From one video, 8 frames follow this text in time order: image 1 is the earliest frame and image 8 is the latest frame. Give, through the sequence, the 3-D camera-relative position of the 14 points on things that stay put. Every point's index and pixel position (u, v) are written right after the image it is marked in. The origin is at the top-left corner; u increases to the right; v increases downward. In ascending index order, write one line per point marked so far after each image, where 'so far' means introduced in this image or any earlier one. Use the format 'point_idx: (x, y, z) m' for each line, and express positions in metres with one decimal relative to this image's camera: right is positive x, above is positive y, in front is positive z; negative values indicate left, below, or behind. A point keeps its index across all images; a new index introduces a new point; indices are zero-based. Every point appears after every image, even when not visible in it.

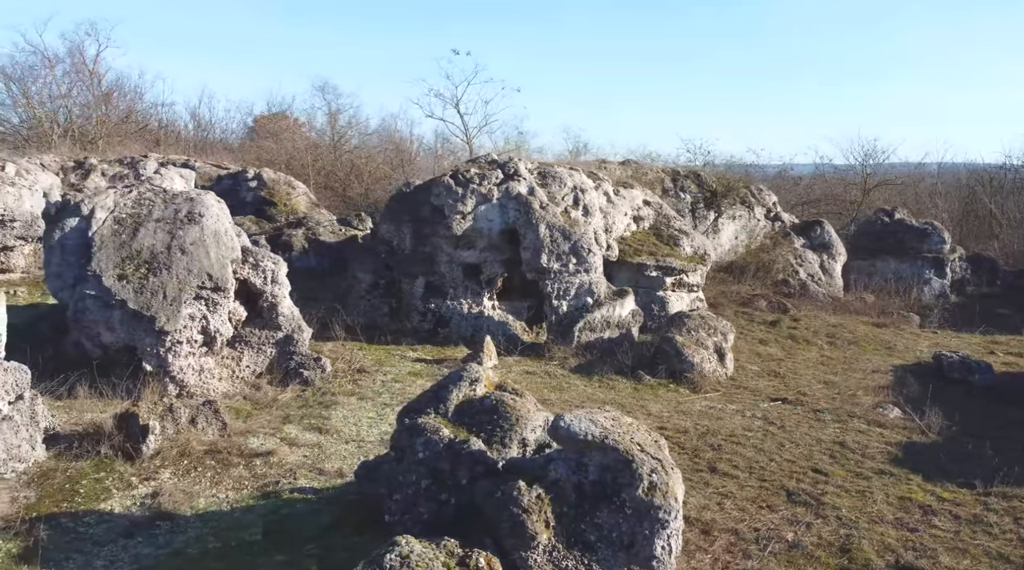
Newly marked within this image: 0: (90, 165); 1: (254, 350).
0: (-7.3, +2.1, +17.0) m
1: (-2.7, -0.7, +10.2) m
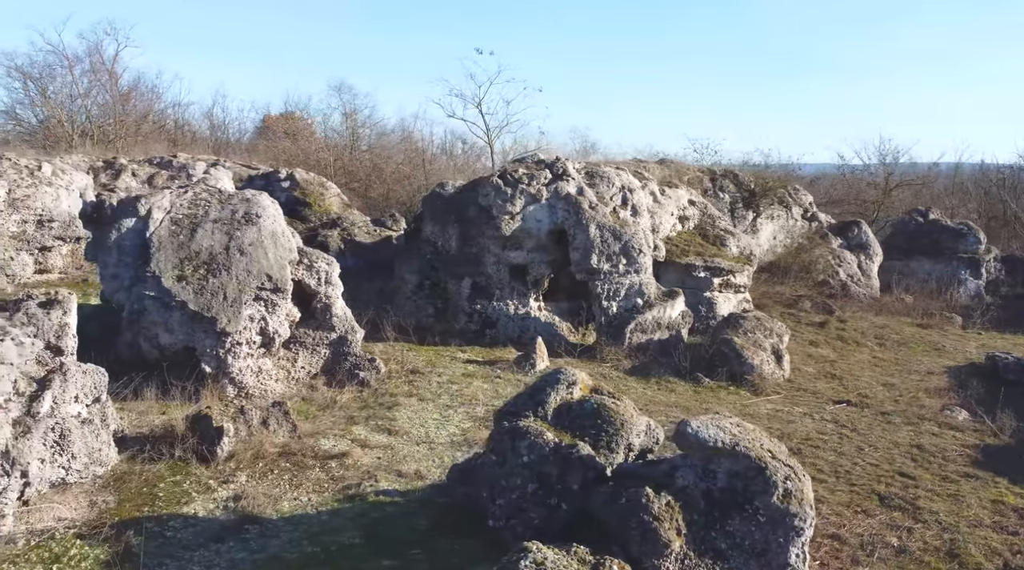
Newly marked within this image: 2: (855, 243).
0: (-6.7, +2.0, +16.9) m
1: (-2.1, -0.7, +10.1) m
2: (+5.3, +0.7, +15.3) m
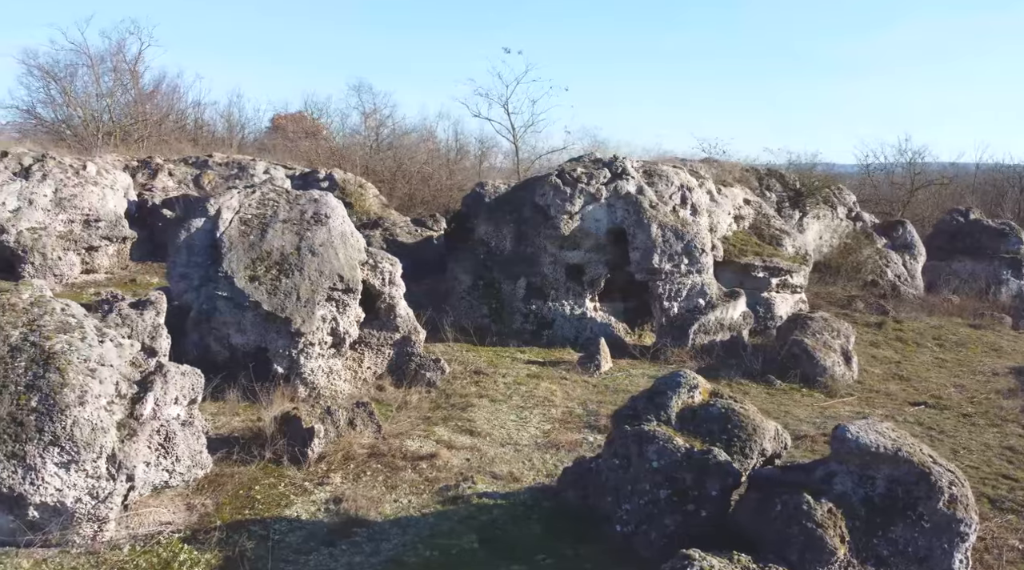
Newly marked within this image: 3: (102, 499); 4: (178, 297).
0: (-6.1, +2.0, +16.8) m
1: (-1.4, -0.7, +10.0) m
2: (+6.0, +0.7, +15.2) m
3: (-2.4, -1.3, +5.9) m
4: (-3.2, -0.1, +9.3) m
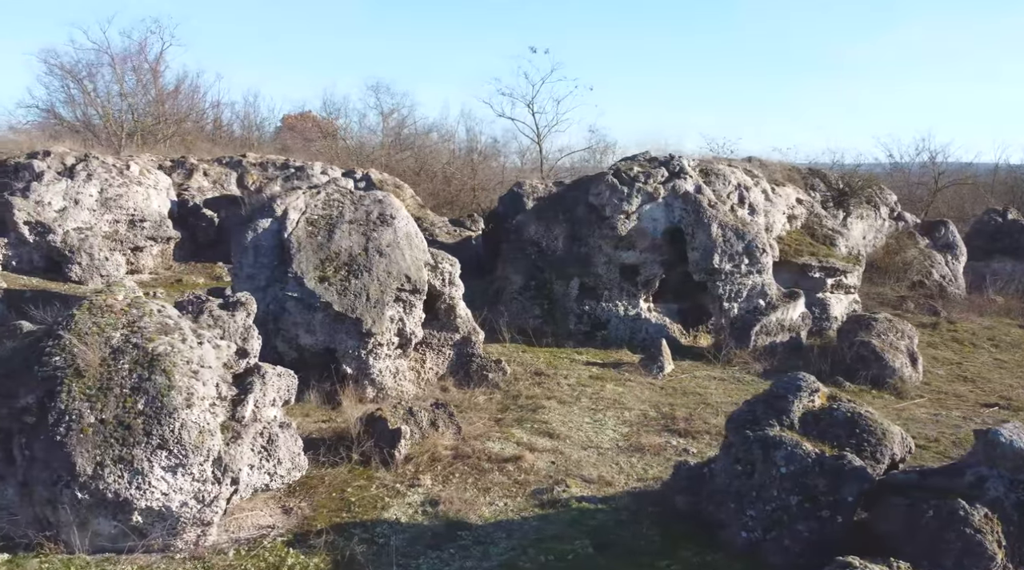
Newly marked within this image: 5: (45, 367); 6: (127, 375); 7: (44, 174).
0: (-5.5, +2.0, +16.7) m
1: (-0.8, -0.7, +10.0) m
2: (+6.6, +0.6, +15.2) m
3: (-1.8, -1.3, +5.8) m
4: (-2.6, -0.1, +9.3) m
5: (-2.8, -0.5, +5.9) m
6: (-2.2, -0.5, +5.8) m
7: (-6.0, +1.4, +12.6) m
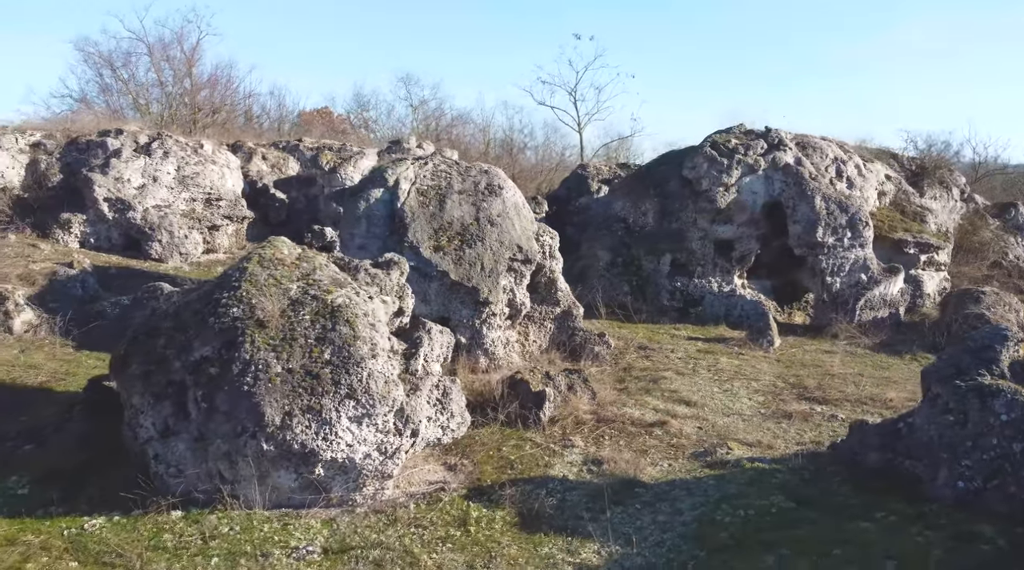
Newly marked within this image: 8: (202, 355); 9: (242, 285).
0: (-4.4, +2.3, +16.6) m
1: (+0.3, -0.4, +9.8) m
2: (+7.7, +0.9, +15.1) m
3: (-0.7, -1.0, +5.7) m
4: (-1.5, +0.2, +9.1) m
5: (-1.7, -0.2, +5.7) m
6: (-1.2, -0.2, +5.7) m
7: (-4.9, +1.7, +12.5) m
8: (-1.8, -0.4, +5.7) m
9: (-1.6, 0.0, +5.8) m
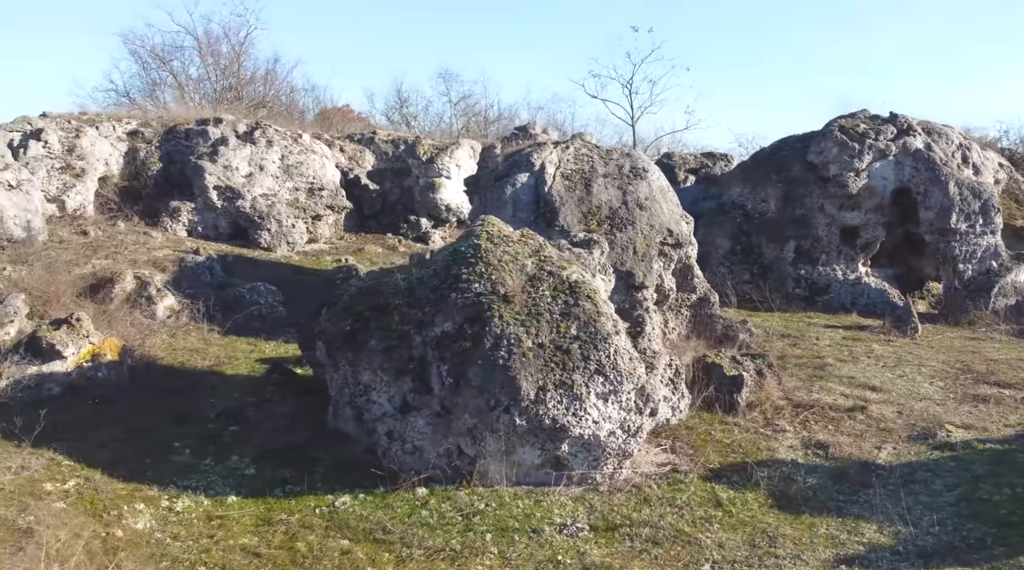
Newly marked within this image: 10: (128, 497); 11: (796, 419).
0: (-3.1, +2.4, +16.5) m
1: (+1.7, -0.3, +9.7) m
2: (+9.0, +1.0, +15.0) m
3: (+0.7, -0.8, +5.5) m
4: (-0.1, +0.3, +9.0) m
5: (-0.3, -0.1, +5.6) m
6: (+0.2, -0.1, +5.6) m
7: (-3.6, +1.8, +12.3) m
8: (-0.4, -0.3, +5.6) m
9: (-0.2, +0.1, +5.7) m
10: (-2.1, -1.1, +5.4) m
11: (+2.0, -0.9, +6.8) m
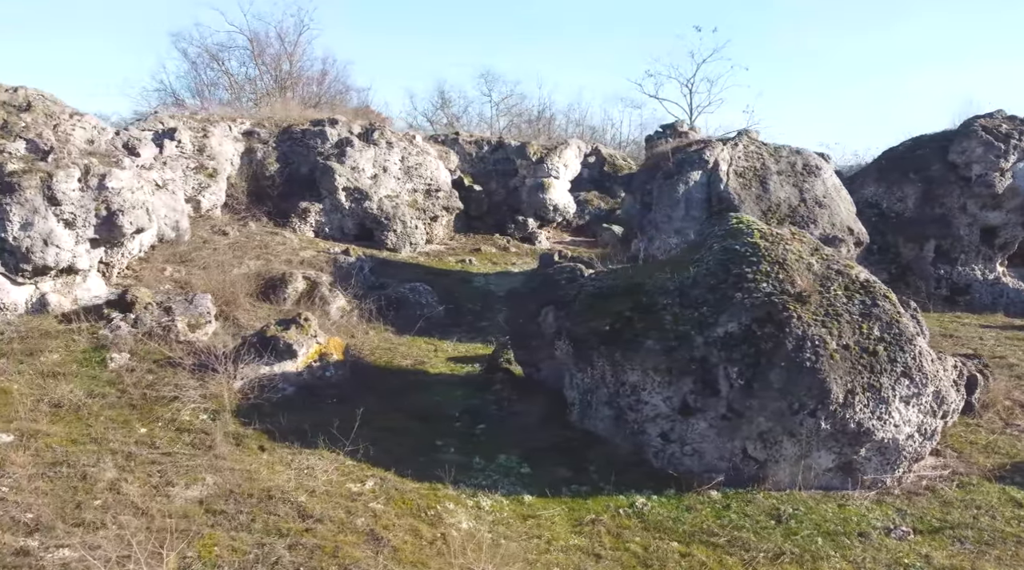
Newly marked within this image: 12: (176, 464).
0: (-1.6, +2.4, +16.4) m
1: (+3.2, -0.3, +9.7) m
2: (+10.5, +1.0, +15.1) m
3: (+2.3, -0.8, +5.5) m
4: (+1.5, +0.3, +9.0) m
5: (+1.4, -0.1, +5.6) m
6: (+1.9, -0.1, +5.5) m
7: (-2.0, +1.8, +12.2) m
8: (+1.3, -0.3, +5.5) m
9: (+1.4, +0.1, +5.7) m
10: (-0.4, -1.1, +5.3) m
11: (+3.6, -0.9, +6.8) m
12: (-1.8, -1.0, +5.3) m
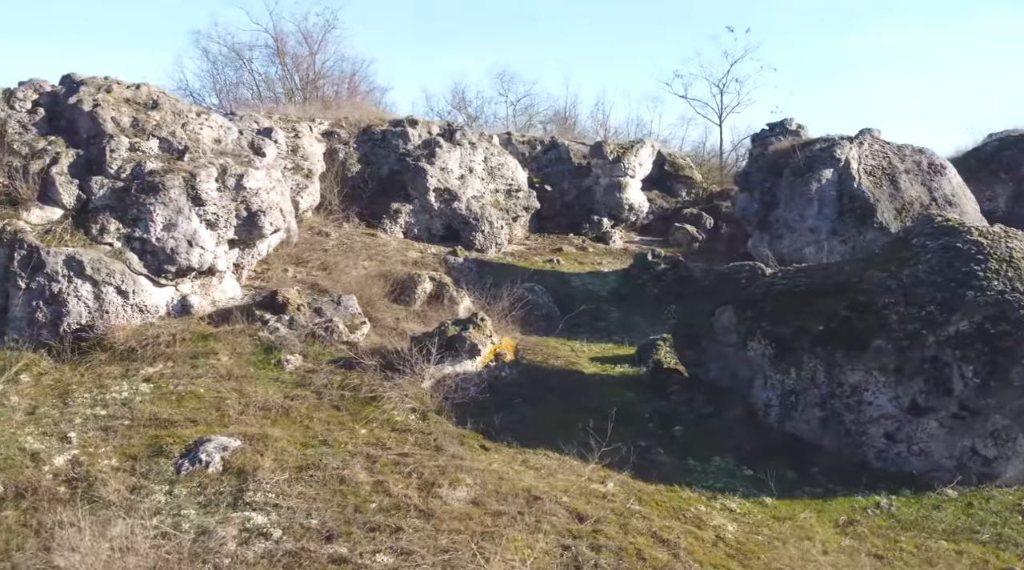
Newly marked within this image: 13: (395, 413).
0: (-0.6, +2.4, +16.3) m
1: (+4.4, -0.2, +9.8) m
2: (+11.5, +1.1, +15.4) m
3: (+3.6, -0.8, +5.6) m
4: (+2.7, +0.3, +9.0) m
5: (+2.7, 0.0, +5.6) m
6: (+3.2, -0.1, +5.6) m
7: (-0.9, +1.8, +12.2) m
8: (+2.6, -0.2, +5.6) m
9: (+2.8, +0.1, +5.7) m
10: (+0.9, -1.1, +5.3) m
11: (+4.9, -0.9, +6.9) m
12: (-0.5, -1.0, +5.3) m
13: (-0.7, -0.8, +6.1) m
